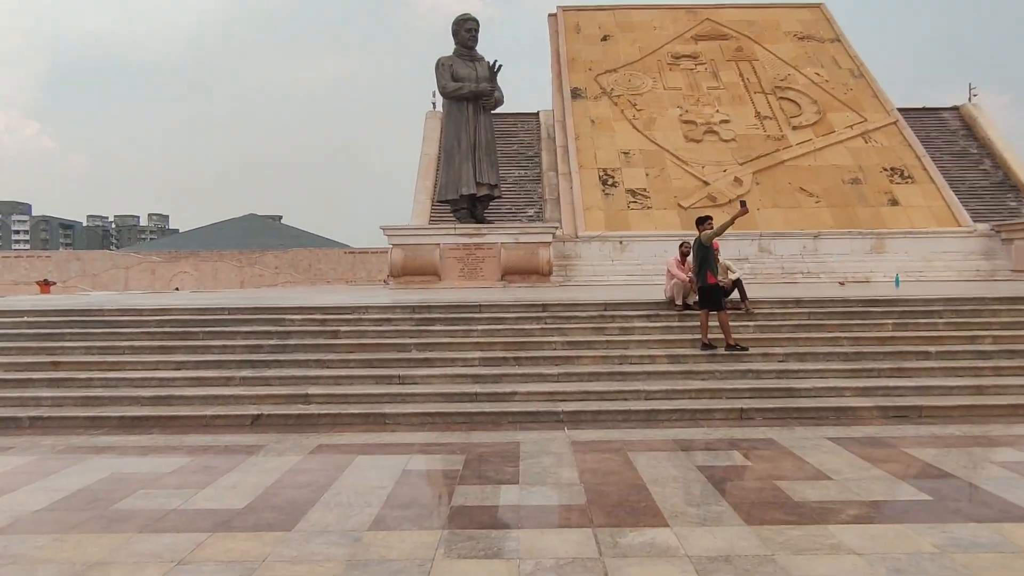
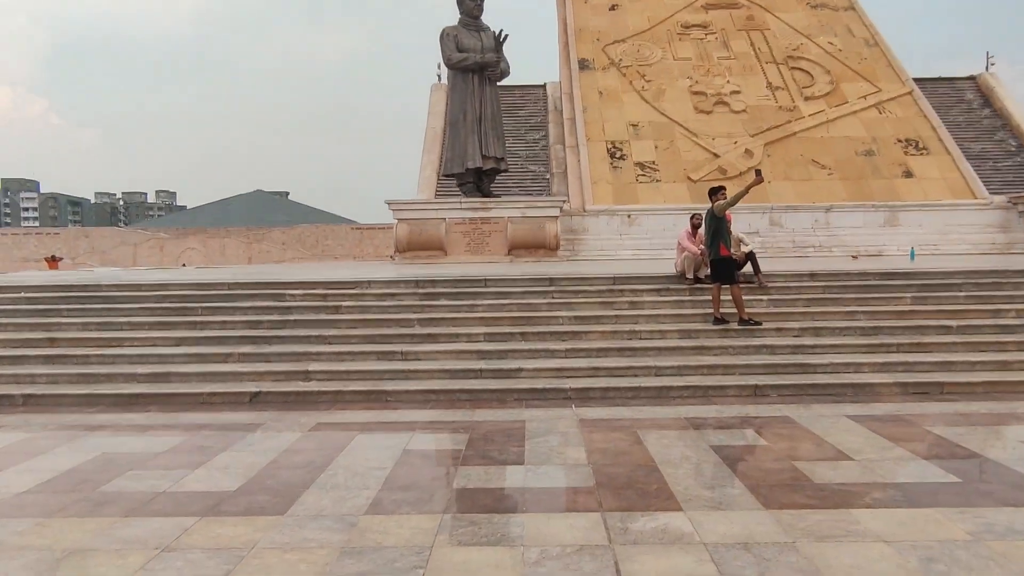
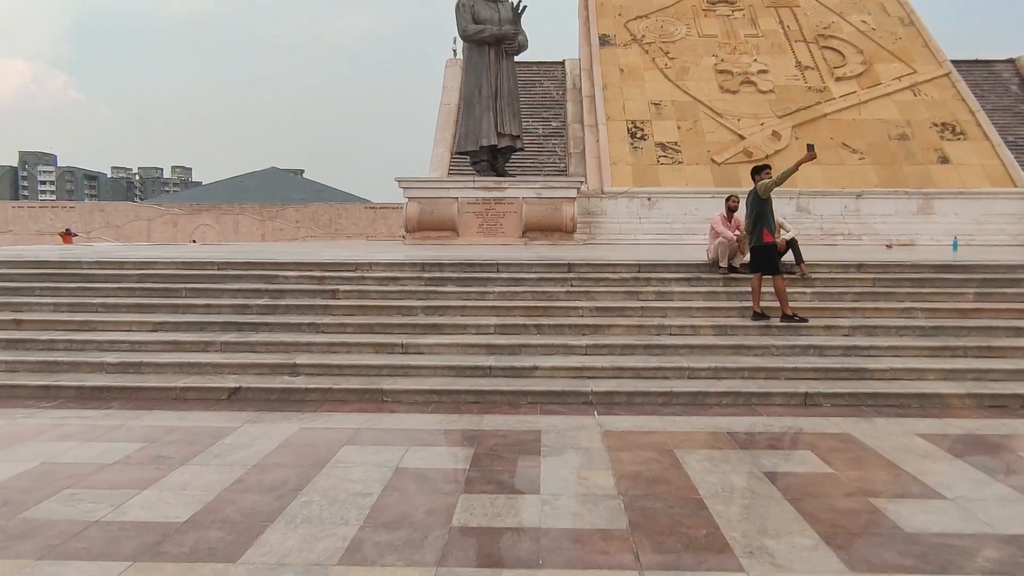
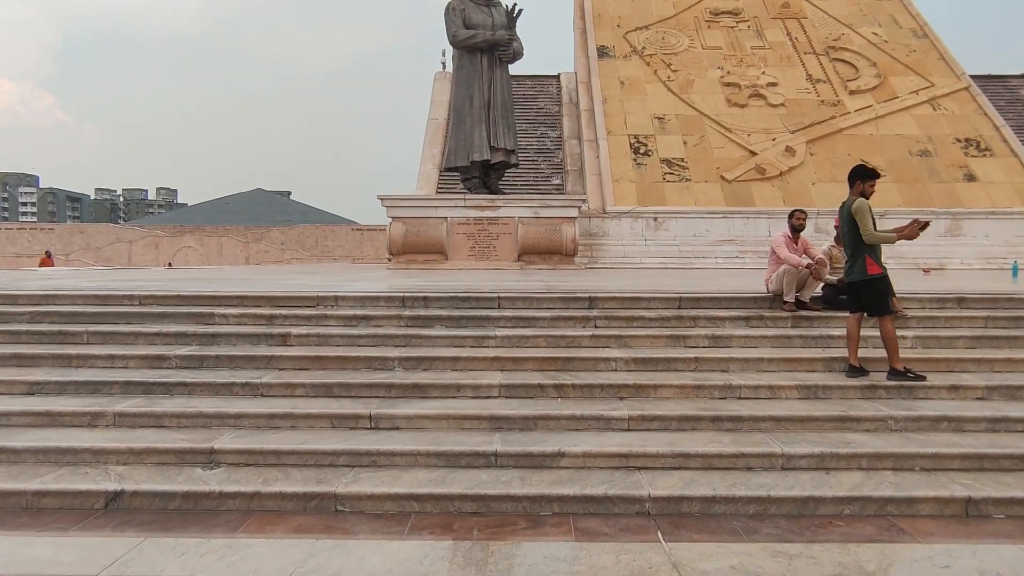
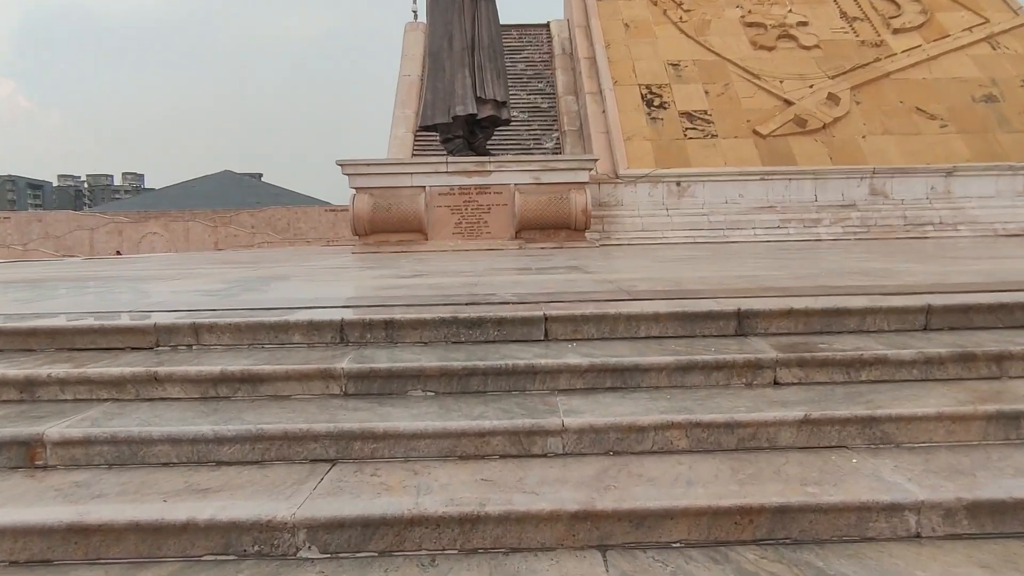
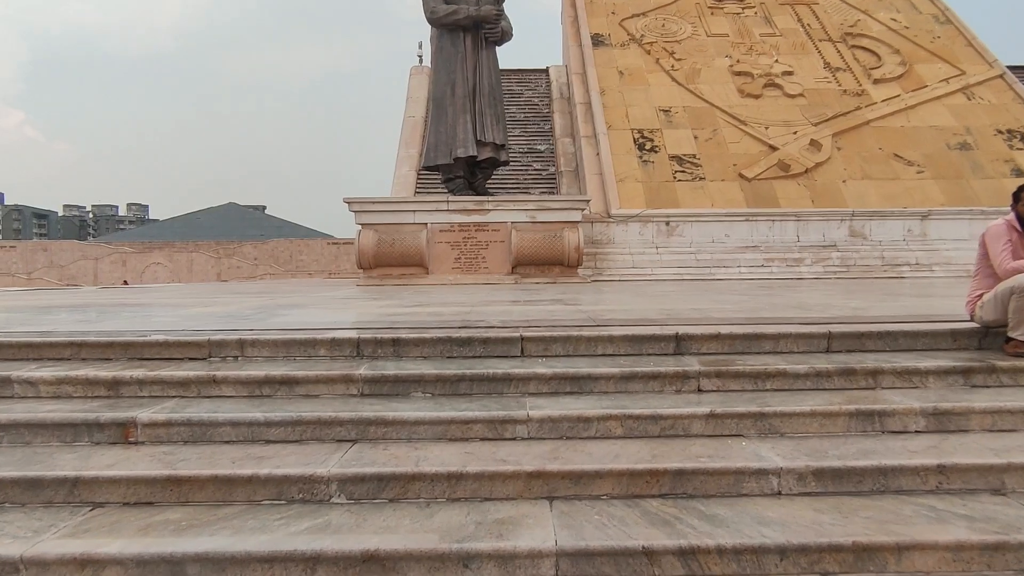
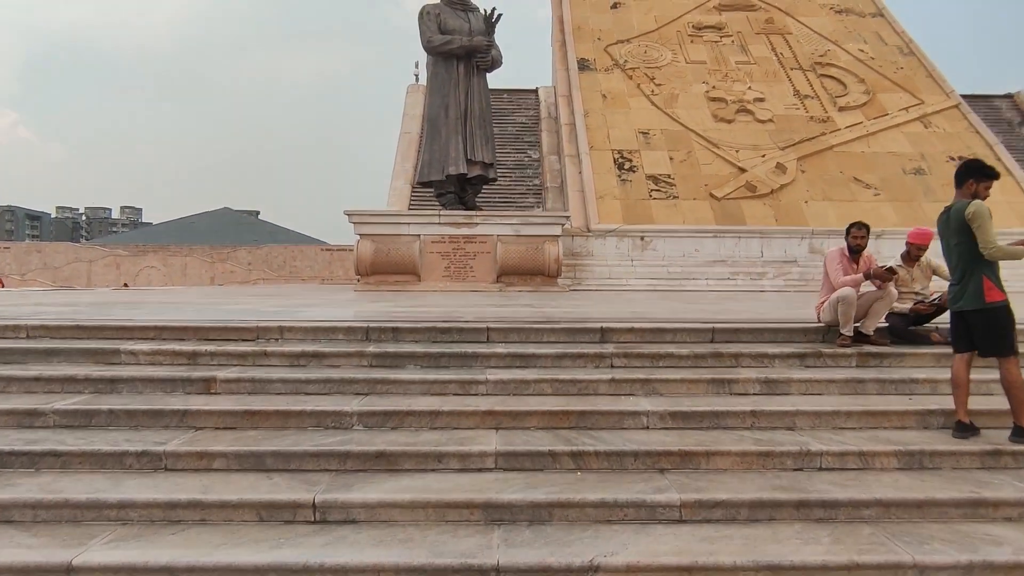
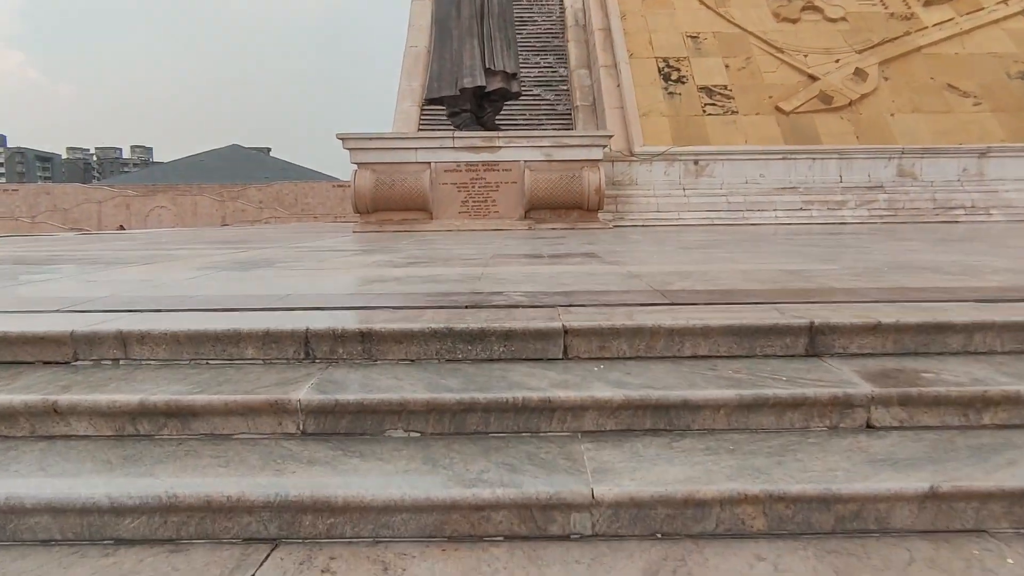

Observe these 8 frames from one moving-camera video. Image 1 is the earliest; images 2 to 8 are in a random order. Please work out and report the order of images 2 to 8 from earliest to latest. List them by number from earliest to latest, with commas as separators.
2, 3, 4, 7, 6, 5, 8
